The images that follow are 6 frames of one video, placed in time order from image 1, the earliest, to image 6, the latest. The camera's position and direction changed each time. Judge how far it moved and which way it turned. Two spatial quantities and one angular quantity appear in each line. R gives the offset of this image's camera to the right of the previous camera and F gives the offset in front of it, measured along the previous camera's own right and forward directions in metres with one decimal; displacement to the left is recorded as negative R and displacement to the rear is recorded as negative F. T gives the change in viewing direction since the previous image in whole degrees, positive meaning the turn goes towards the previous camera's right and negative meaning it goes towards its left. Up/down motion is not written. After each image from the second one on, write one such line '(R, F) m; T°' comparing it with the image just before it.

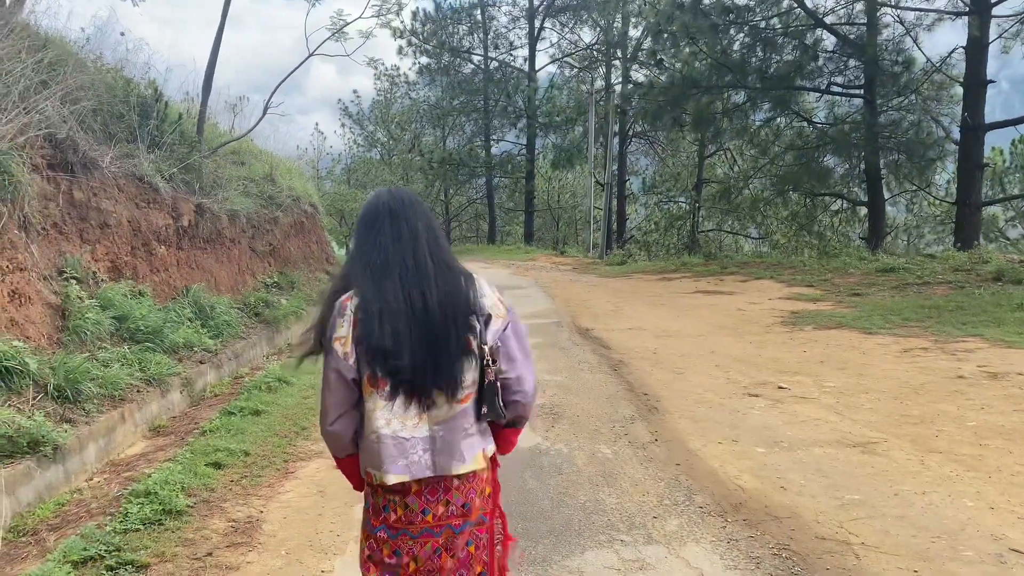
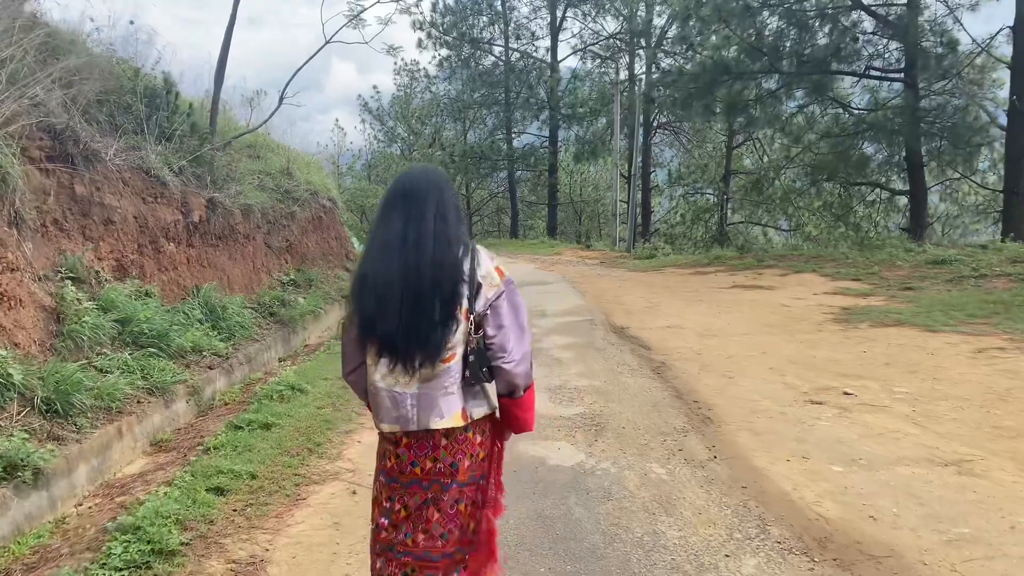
(-0.1, +0.5) m; -1°
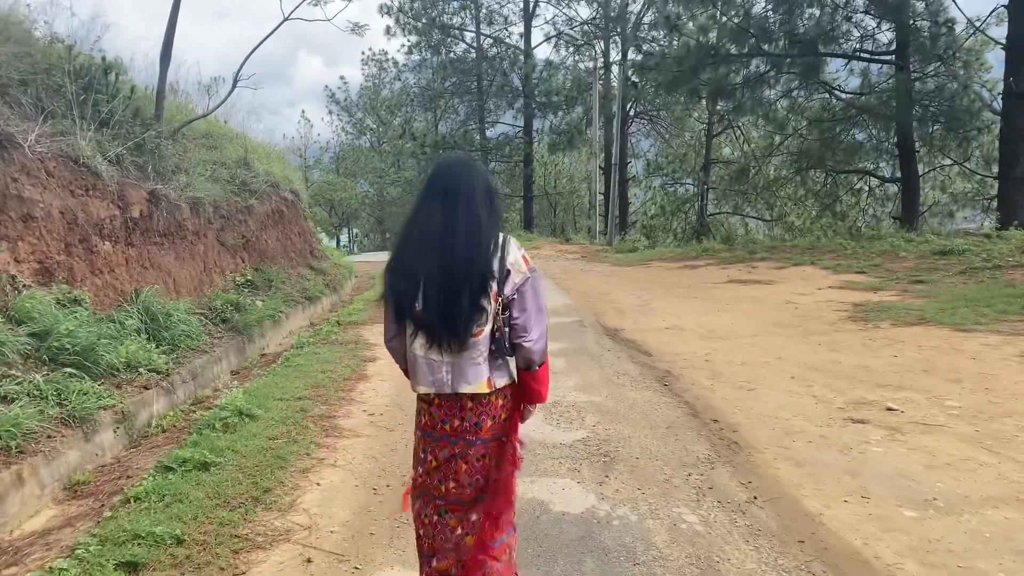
(-0.1, +0.8) m; +2°
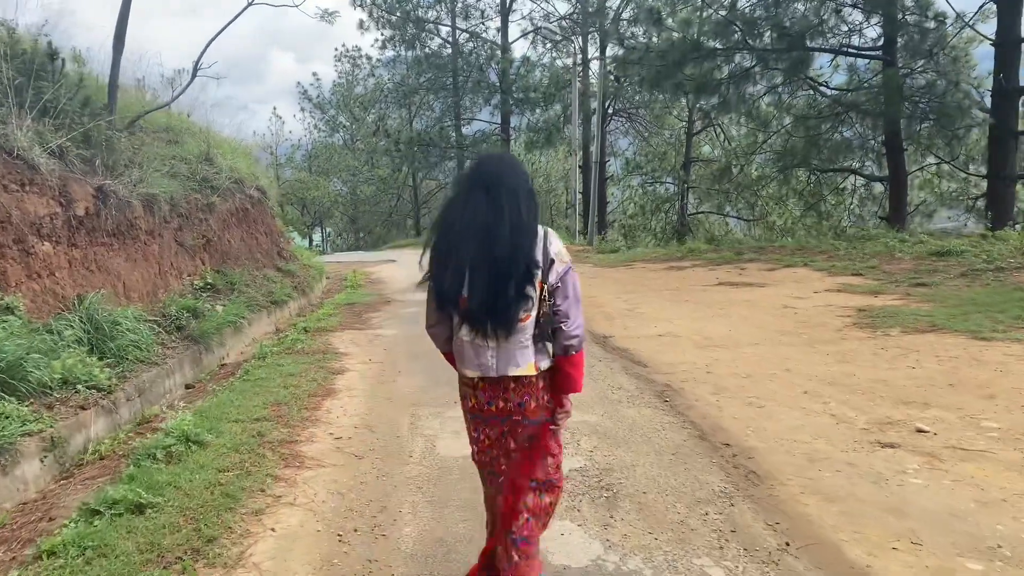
(-0.1, +0.5) m; +2°
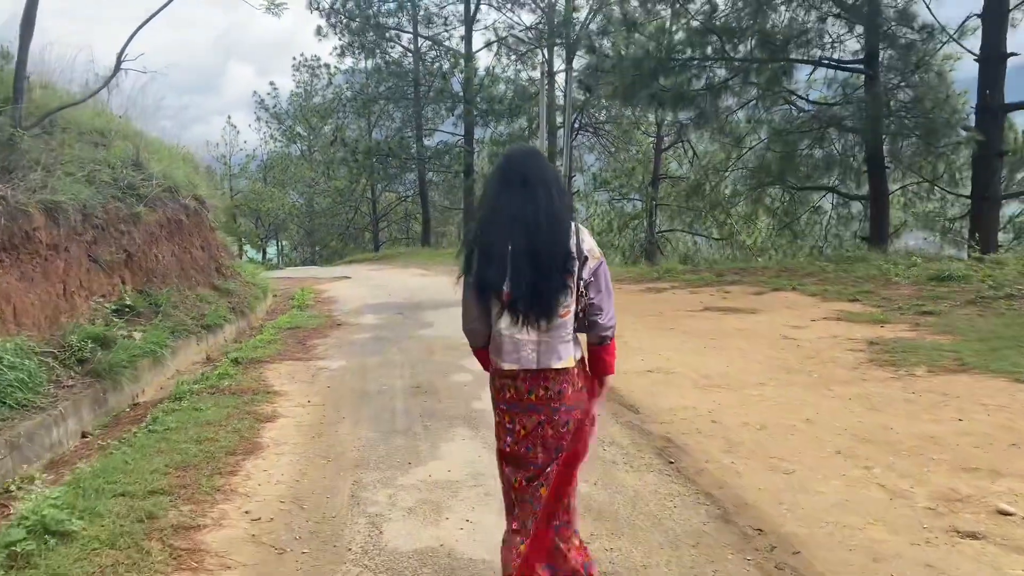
(0.0, +0.9) m; +3°
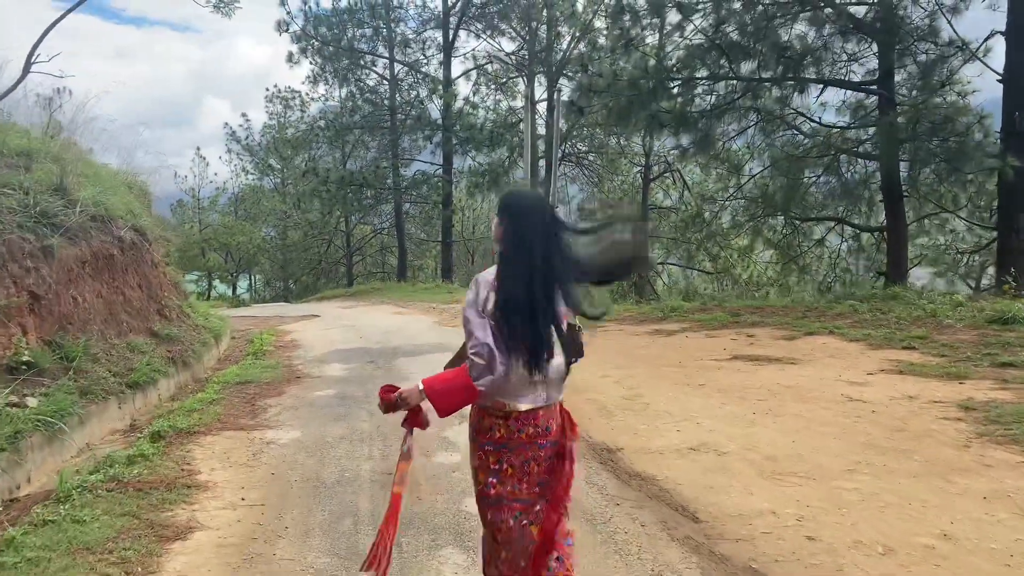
(-0.1, +1.3) m; +2°
